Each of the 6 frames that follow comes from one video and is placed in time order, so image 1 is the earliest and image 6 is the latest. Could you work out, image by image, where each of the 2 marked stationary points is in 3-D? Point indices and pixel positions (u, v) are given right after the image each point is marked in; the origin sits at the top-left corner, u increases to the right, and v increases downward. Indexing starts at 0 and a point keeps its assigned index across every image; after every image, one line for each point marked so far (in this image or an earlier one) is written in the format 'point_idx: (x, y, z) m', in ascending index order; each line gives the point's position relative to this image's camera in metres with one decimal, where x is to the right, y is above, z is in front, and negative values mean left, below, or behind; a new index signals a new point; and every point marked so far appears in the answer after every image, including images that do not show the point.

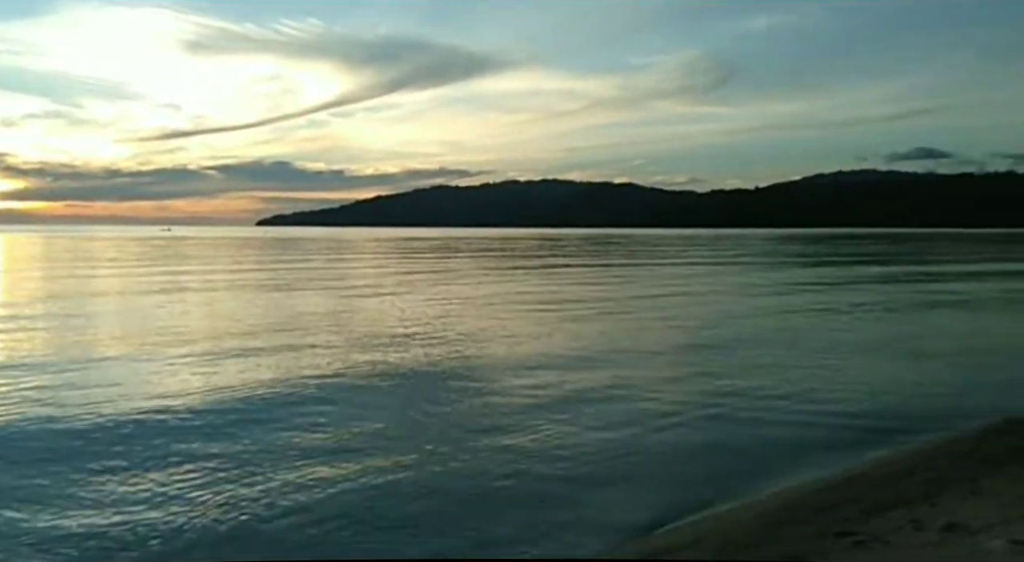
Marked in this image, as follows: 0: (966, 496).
0: (+5.5, -2.6, +10.1) m
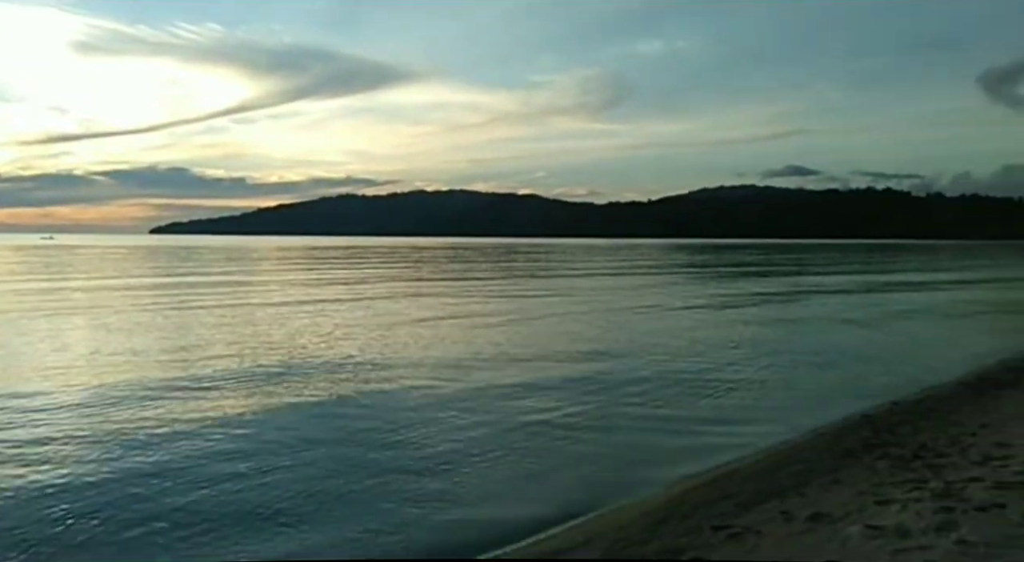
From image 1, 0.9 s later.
0: (+4.2, -2.7, +11.1) m
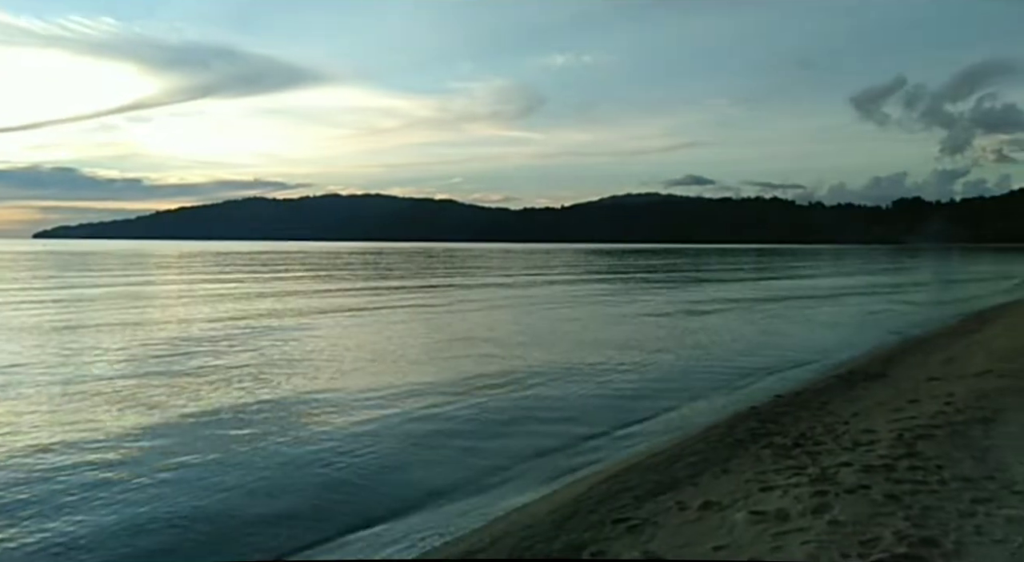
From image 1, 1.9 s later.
0: (+3.0, -2.7, +12.1) m
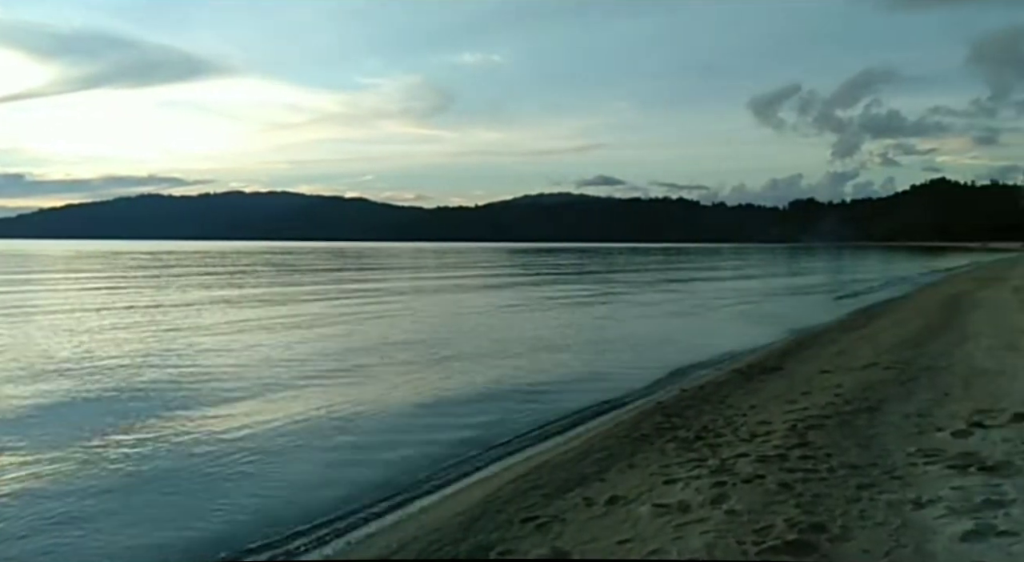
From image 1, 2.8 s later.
0: (+1.7, -2.8, +12.6) m
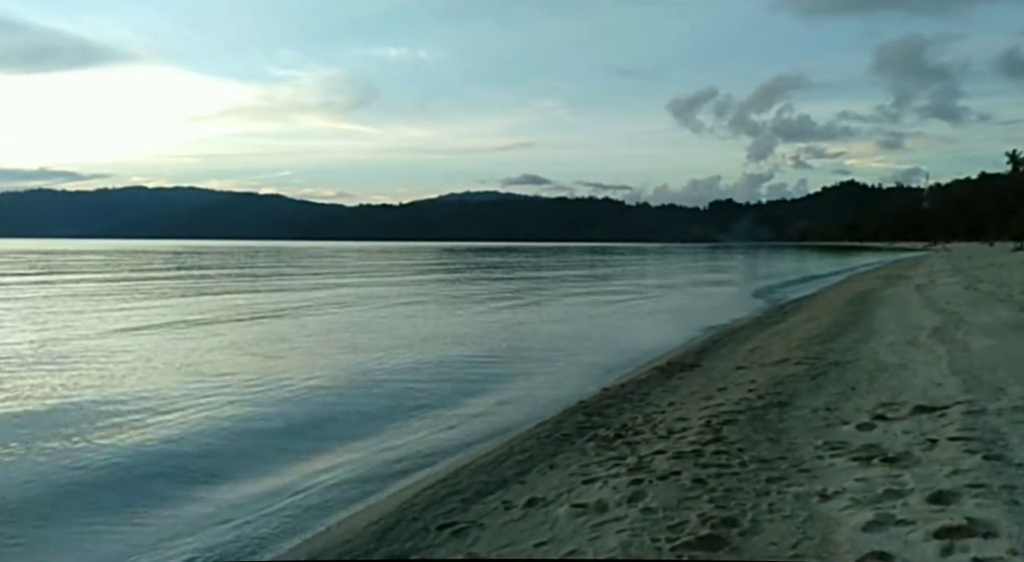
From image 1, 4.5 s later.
0: (+0.5, -2.8, +12.8) m
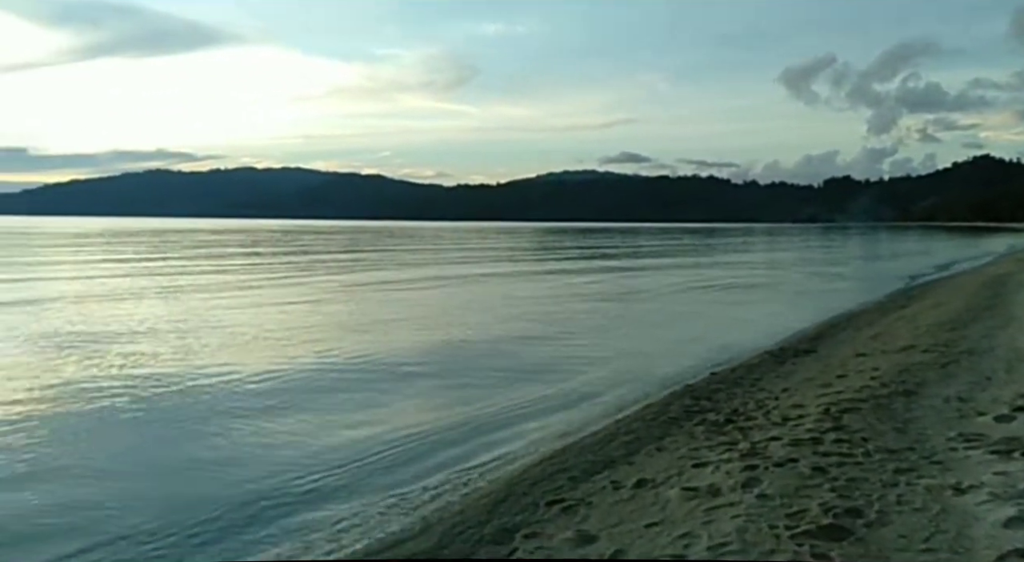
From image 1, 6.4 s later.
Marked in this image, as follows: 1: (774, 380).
0: (+2.1, -2.4, +12.3) m
1: (+4.9, -1.8, +15.9) m
